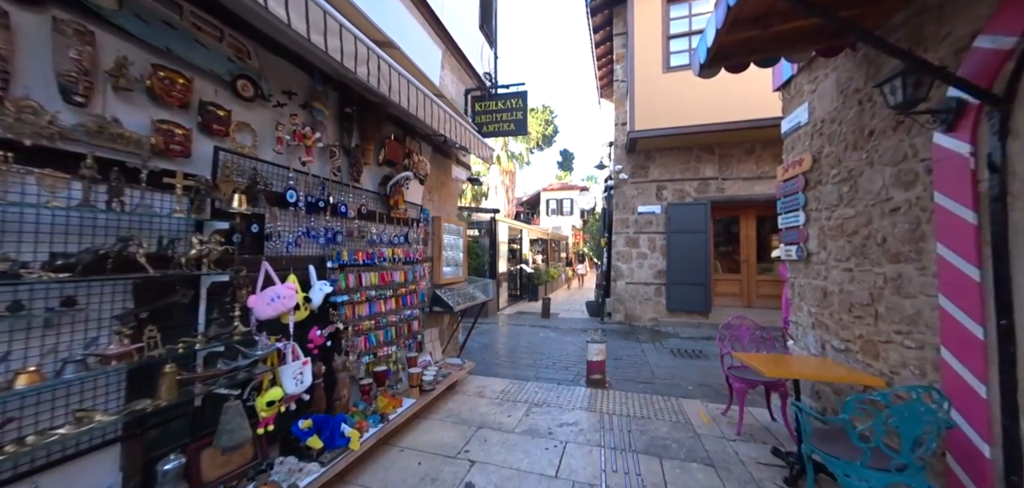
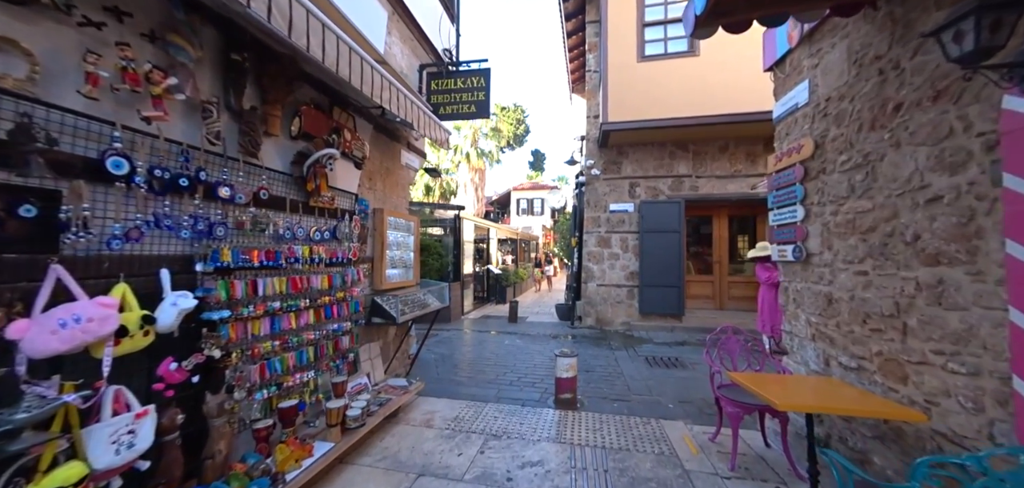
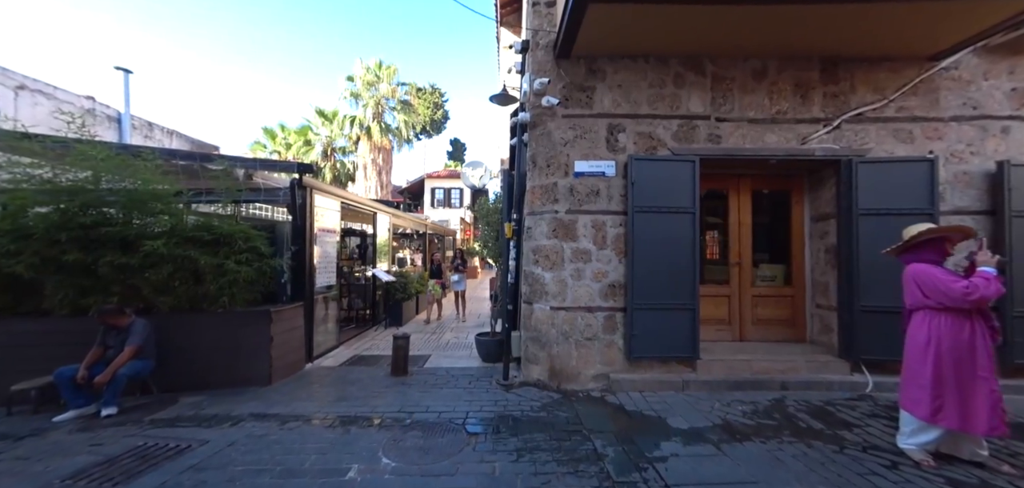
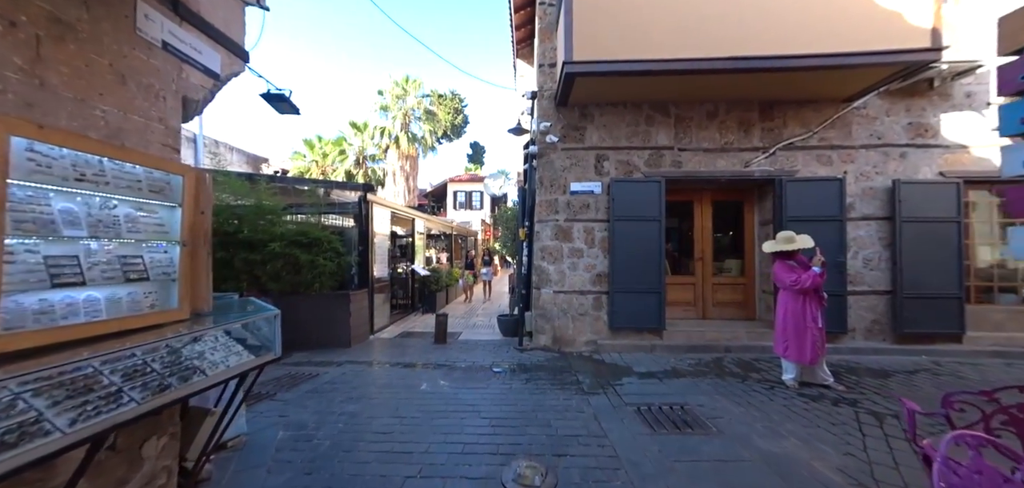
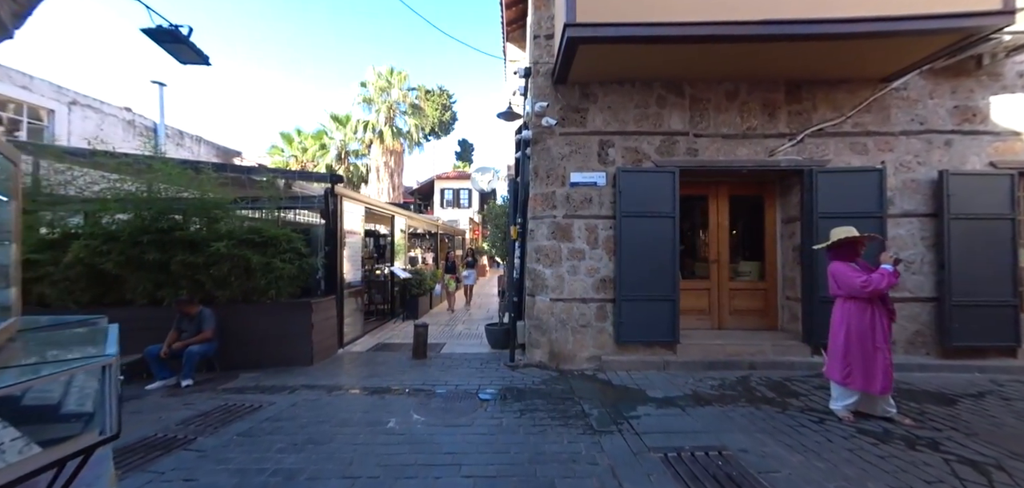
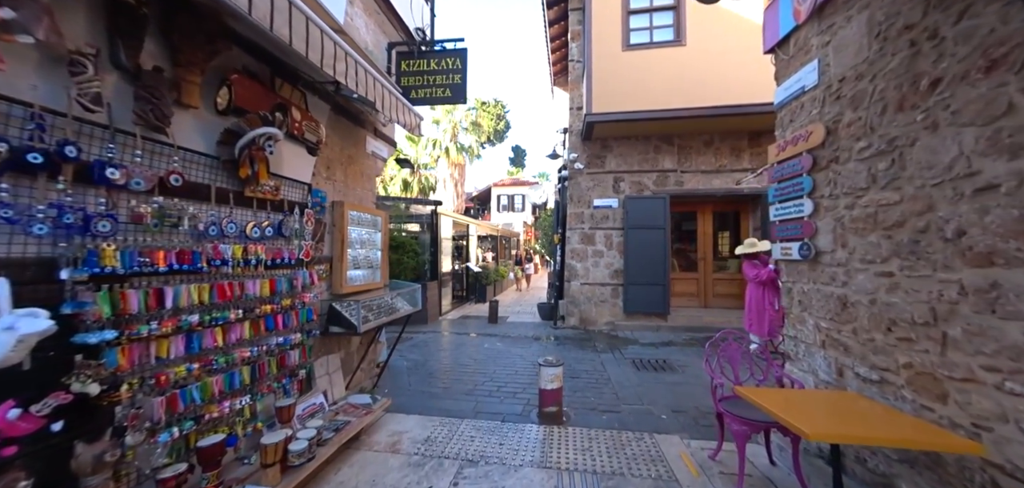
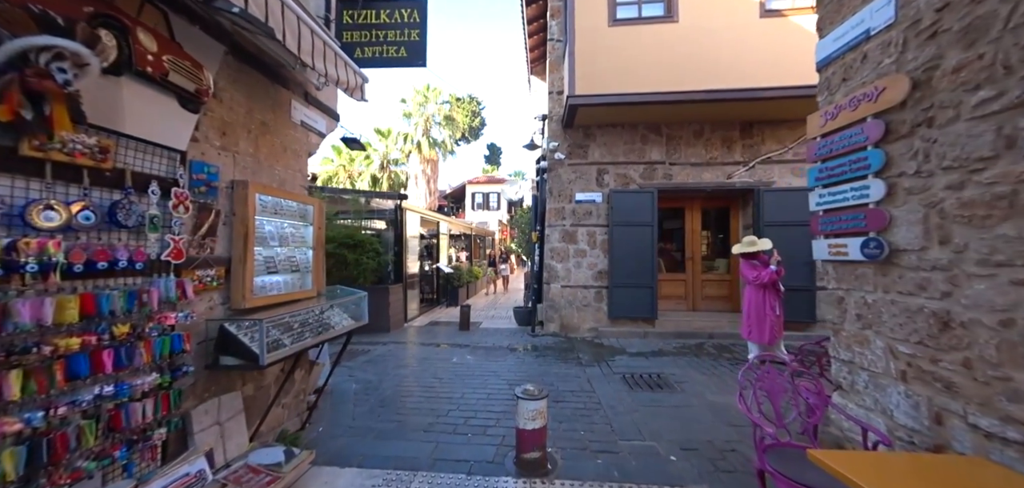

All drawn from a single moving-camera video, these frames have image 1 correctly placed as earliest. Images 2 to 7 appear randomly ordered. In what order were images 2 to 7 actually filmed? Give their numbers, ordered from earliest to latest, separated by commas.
2, 6, 7, 4, 5, 3
